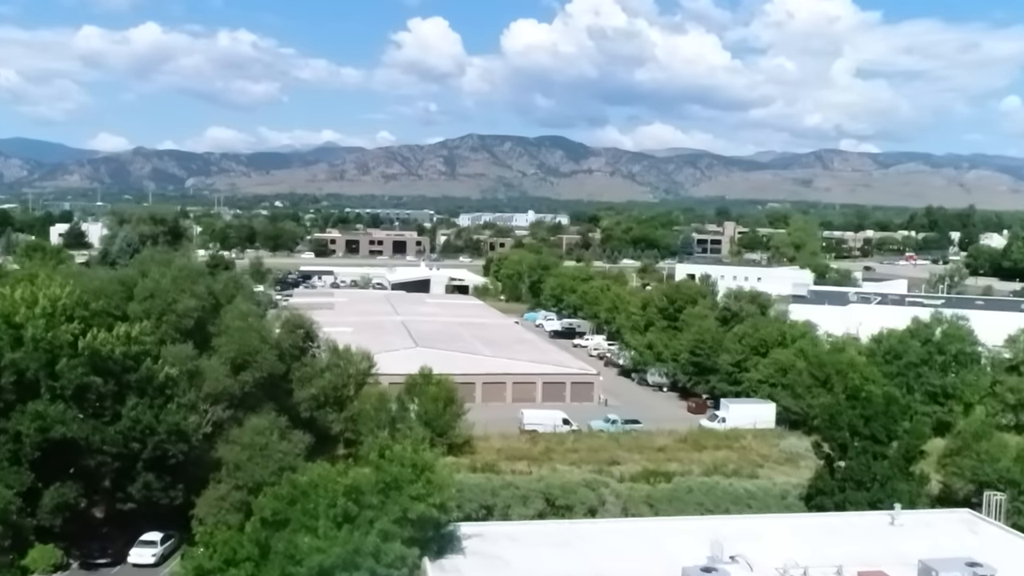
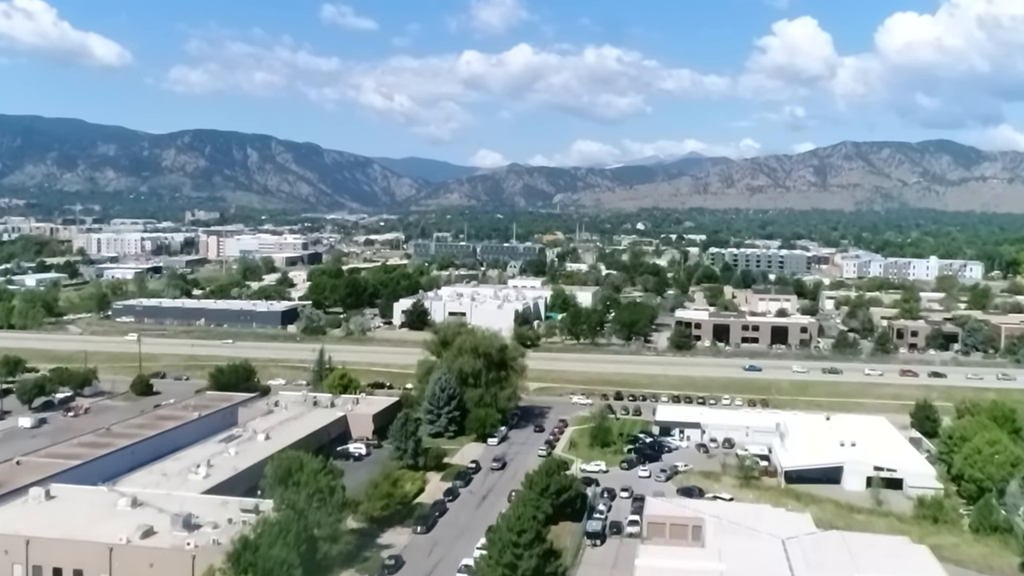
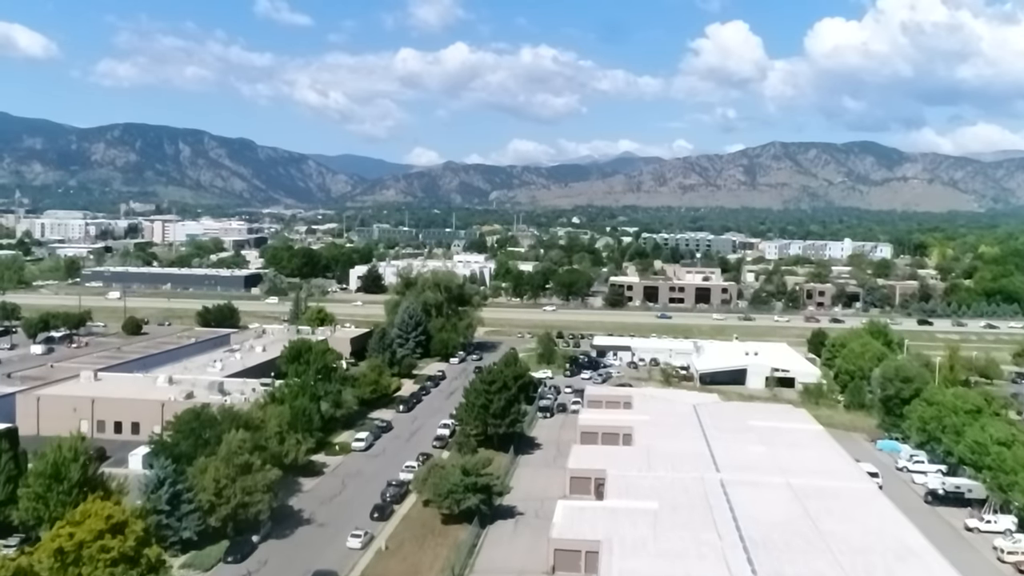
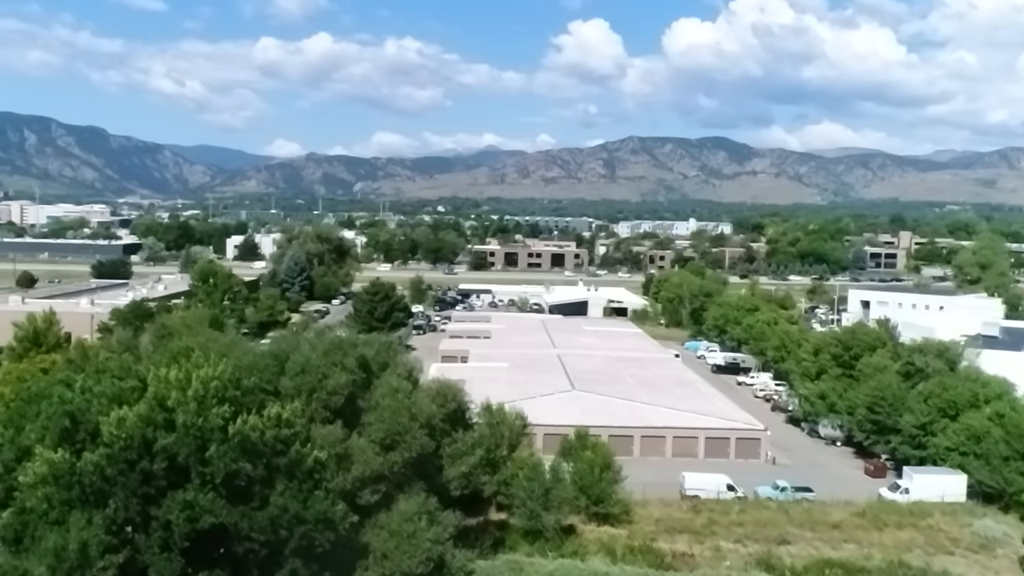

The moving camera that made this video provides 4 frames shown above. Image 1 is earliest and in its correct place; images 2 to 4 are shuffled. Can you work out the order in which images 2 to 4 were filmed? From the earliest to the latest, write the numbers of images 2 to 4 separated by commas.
4, 3, 2
